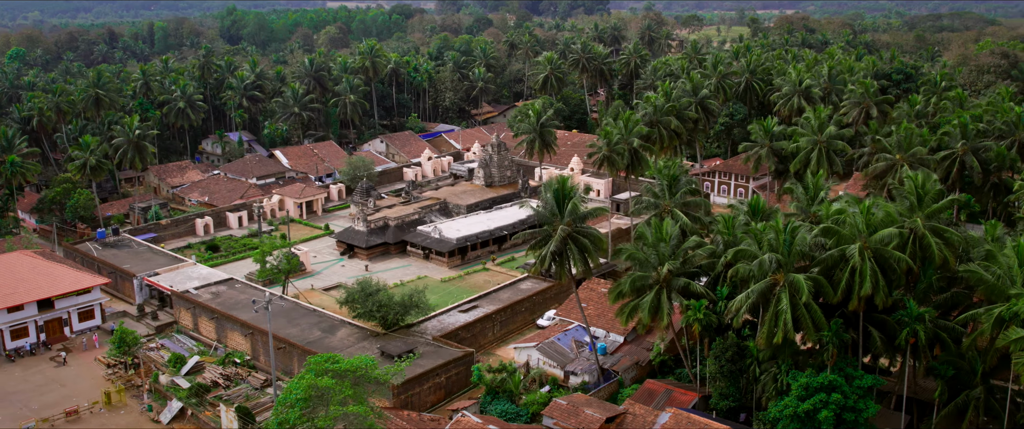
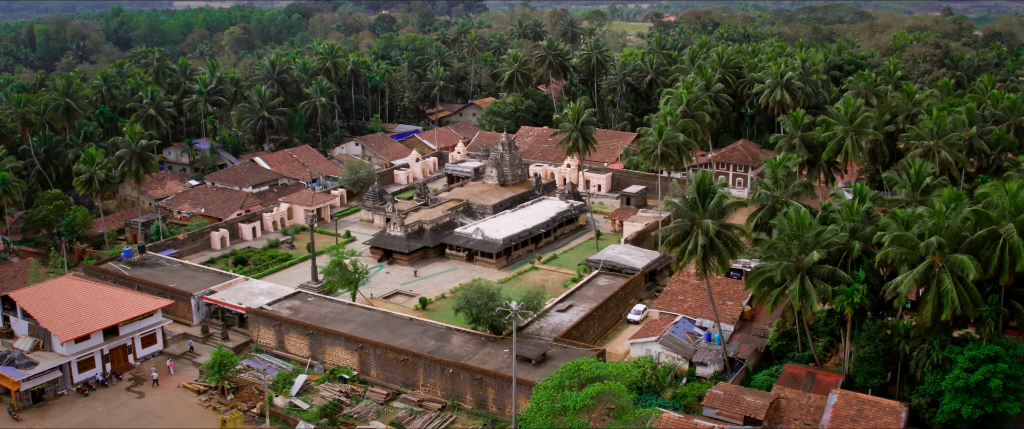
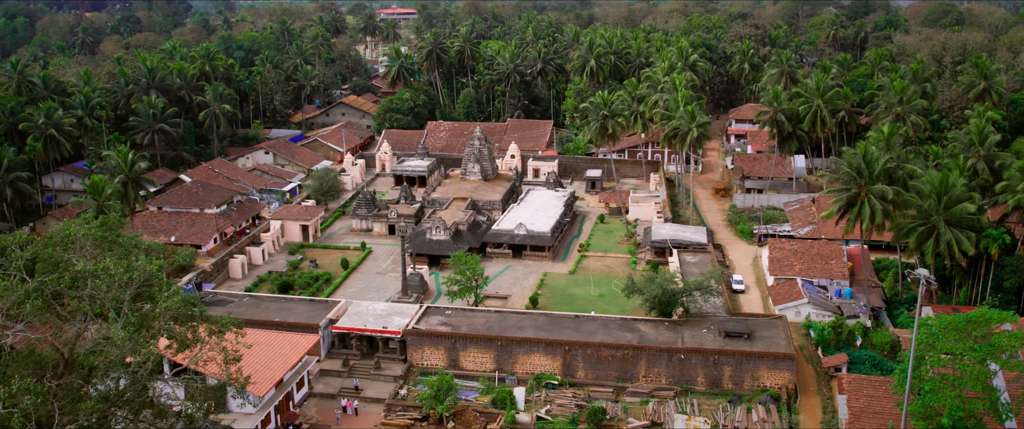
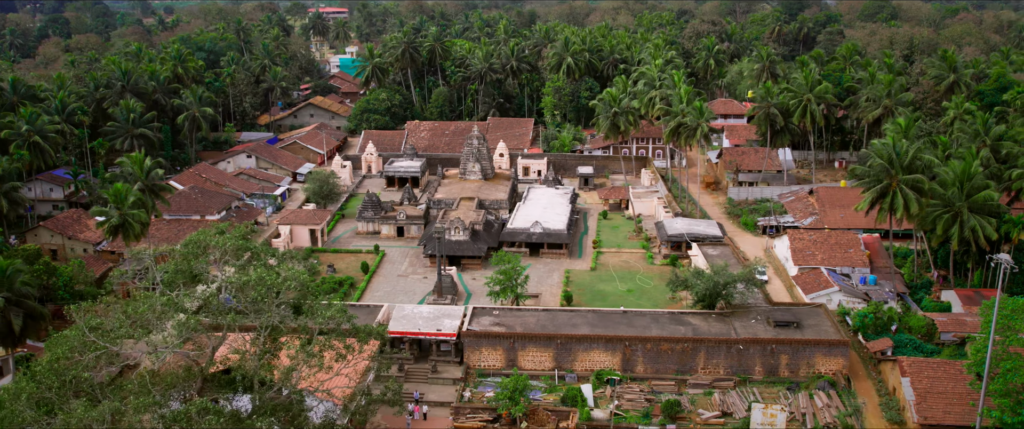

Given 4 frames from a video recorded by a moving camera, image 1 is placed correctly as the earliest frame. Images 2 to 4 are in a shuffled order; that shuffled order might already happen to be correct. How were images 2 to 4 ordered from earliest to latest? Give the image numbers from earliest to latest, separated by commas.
2, 3, 4
